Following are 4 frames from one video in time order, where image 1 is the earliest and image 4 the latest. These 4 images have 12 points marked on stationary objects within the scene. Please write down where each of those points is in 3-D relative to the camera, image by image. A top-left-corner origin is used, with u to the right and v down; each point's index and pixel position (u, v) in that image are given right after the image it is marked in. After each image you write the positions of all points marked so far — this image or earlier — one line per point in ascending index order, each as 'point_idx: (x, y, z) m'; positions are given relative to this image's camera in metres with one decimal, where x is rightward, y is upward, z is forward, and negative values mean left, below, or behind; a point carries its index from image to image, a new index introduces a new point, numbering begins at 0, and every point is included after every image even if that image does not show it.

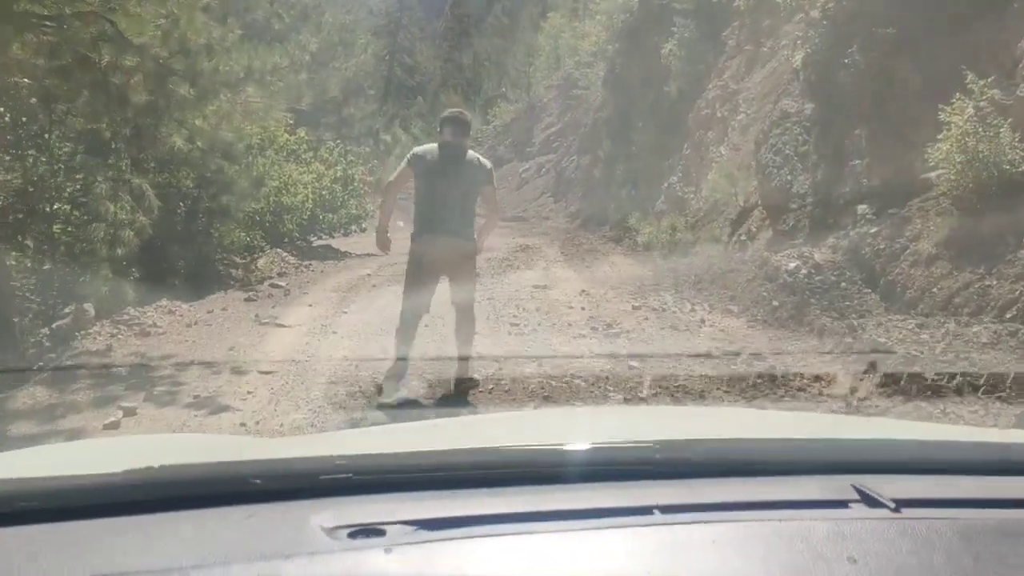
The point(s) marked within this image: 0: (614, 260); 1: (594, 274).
0: (+2.5, +0.6, +17.6) m
1: (+1.8, +0.3, +16.3) m
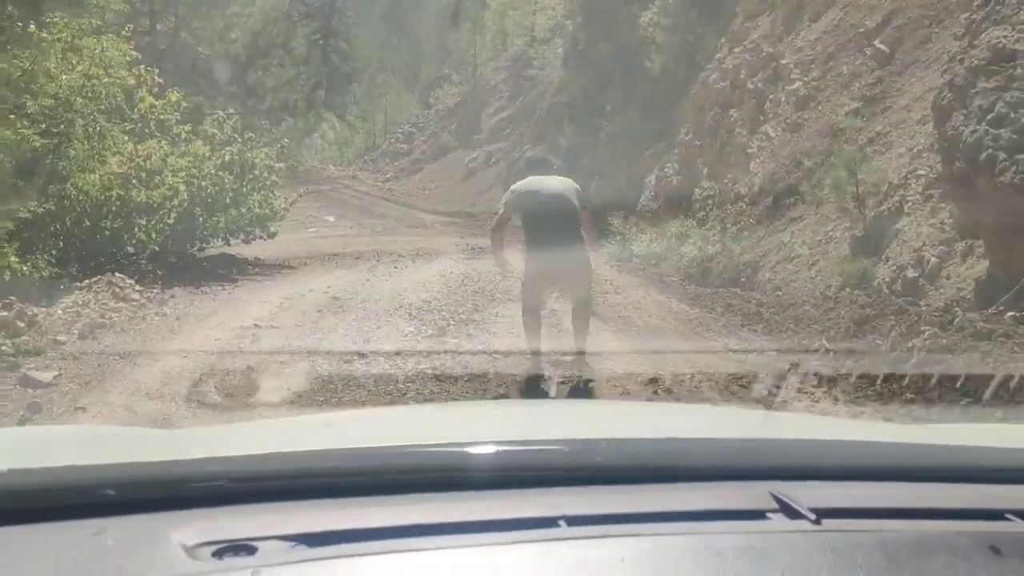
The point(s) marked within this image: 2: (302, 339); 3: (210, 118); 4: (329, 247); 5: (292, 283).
0: (+1.7, +0.3, +14.3) m
1: (+1.1, 0.0, +12.9) m
2: (-2.3, -0.7, +8.5) m
3: (-6.1, +3.5, +15.7) m
4: (-4.5, +1.0, +19.1) m
5: (-3.6, +0.1, +12.8) m
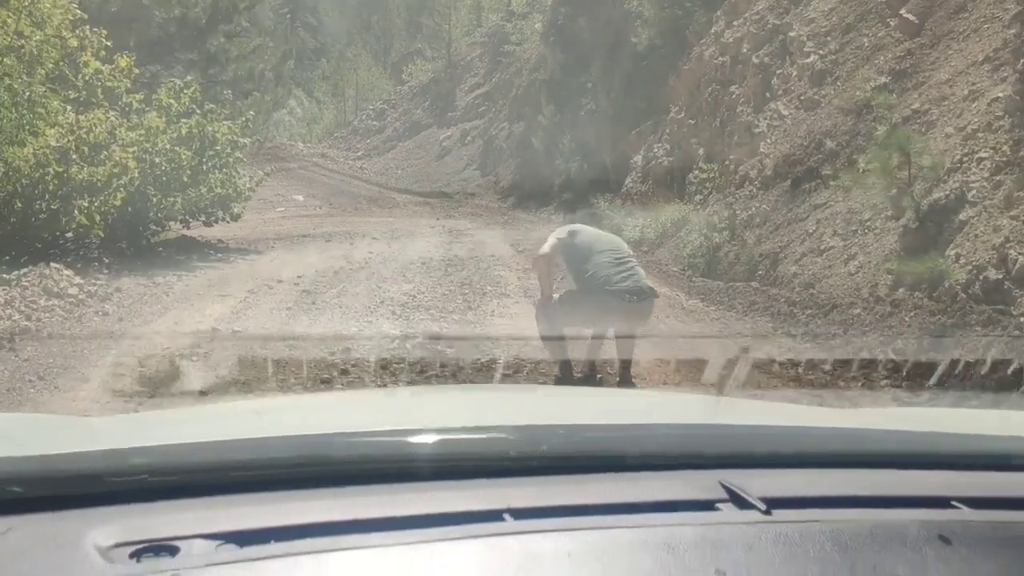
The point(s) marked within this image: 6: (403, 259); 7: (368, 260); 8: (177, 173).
0: (+1.3, +0.5, +13.7) m
1: (+0.8, +0.2, +12.2) m
2: (-2.4, -0.6, +7.7) m
3: (-6.5, +3.8, +14.6) m
4: (-5.0, +1.4, +18.1) m
5: (-3.8, +0.3, +11.9) m
6: (-1.8, +0.5, +12.9) m
7: (-2.4, +0.5, +12.9) m
8: (-6.1, +2.1, +13.9) m
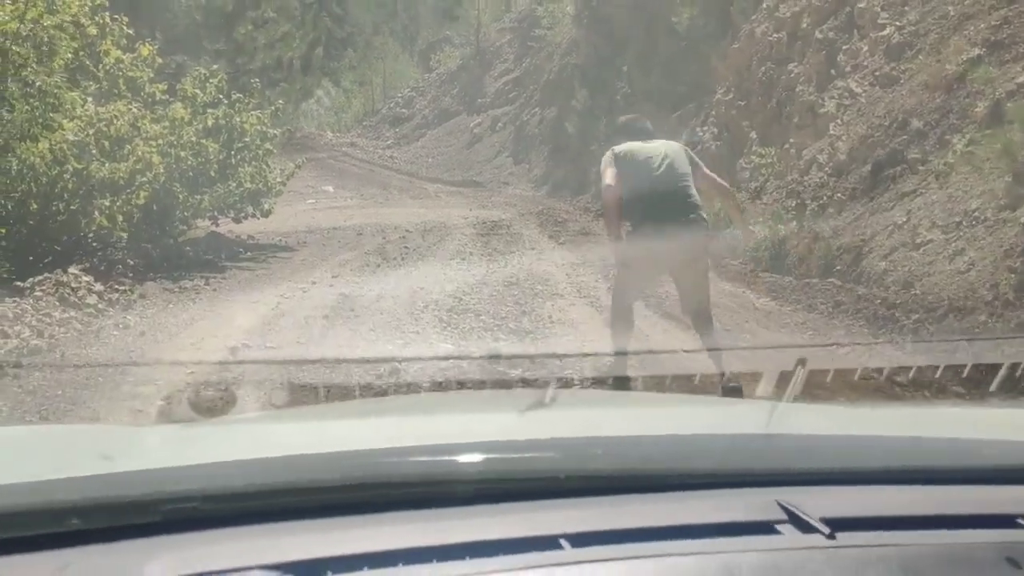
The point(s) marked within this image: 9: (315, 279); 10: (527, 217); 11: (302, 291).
0: (+2.0, +0.6, +13.1) m
1: (+1.4, +0.3, +11.7) m
2: (-1.9, -0.6, +7.2) m
3: (-5.8, +3.8, +14.2) m
4: (-4.2, +1.6, +17.7) m
5: (-3.2, +0.3, +11.5) m
6: (-1.2, +0.5, +12.4) m
7: (-1.7, +0.5, +12.4) m
8: (-5.4, +2.1, +13.5) m
9: (-2.7, +0.2, +10.6) m
10: (+0.3, +1.6, +17.6) m
11: (-2.7, 0.0, +9.8) m
